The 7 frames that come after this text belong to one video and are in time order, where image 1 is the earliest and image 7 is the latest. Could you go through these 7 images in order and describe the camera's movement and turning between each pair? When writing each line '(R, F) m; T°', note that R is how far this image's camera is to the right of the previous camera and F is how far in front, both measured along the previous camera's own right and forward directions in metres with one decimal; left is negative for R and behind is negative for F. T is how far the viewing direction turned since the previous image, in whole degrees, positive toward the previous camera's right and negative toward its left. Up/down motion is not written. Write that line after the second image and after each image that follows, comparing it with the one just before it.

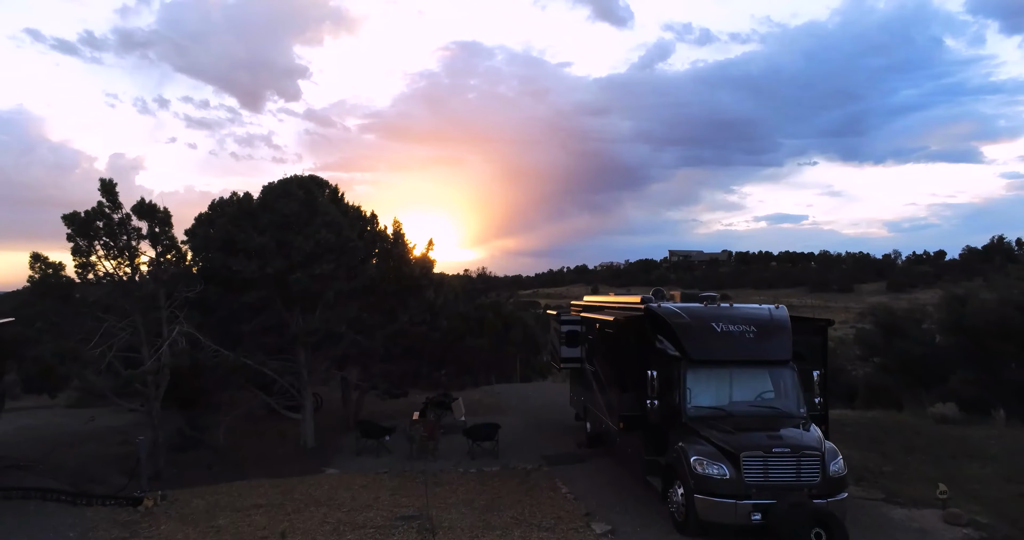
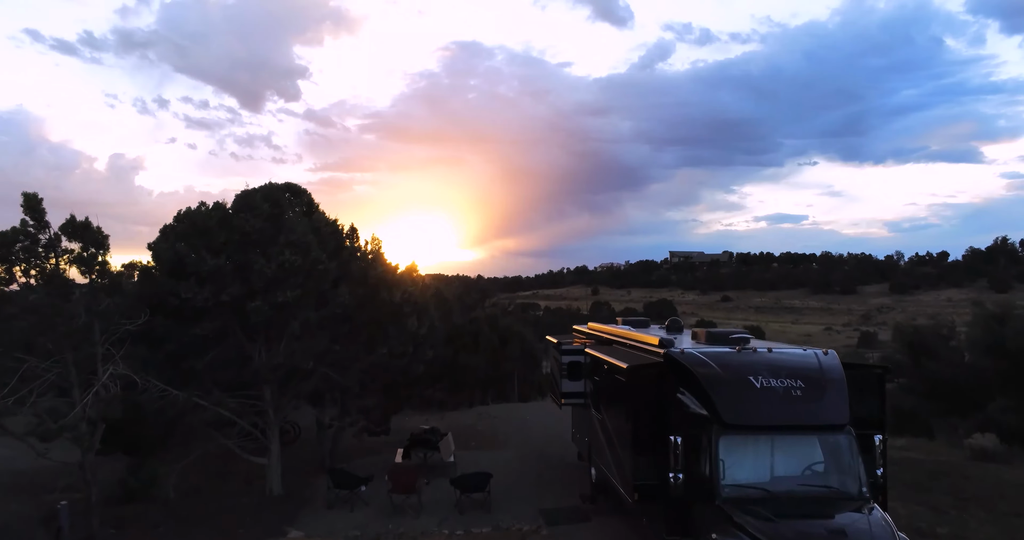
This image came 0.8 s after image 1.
(+0.1, +0.8) m; 0°
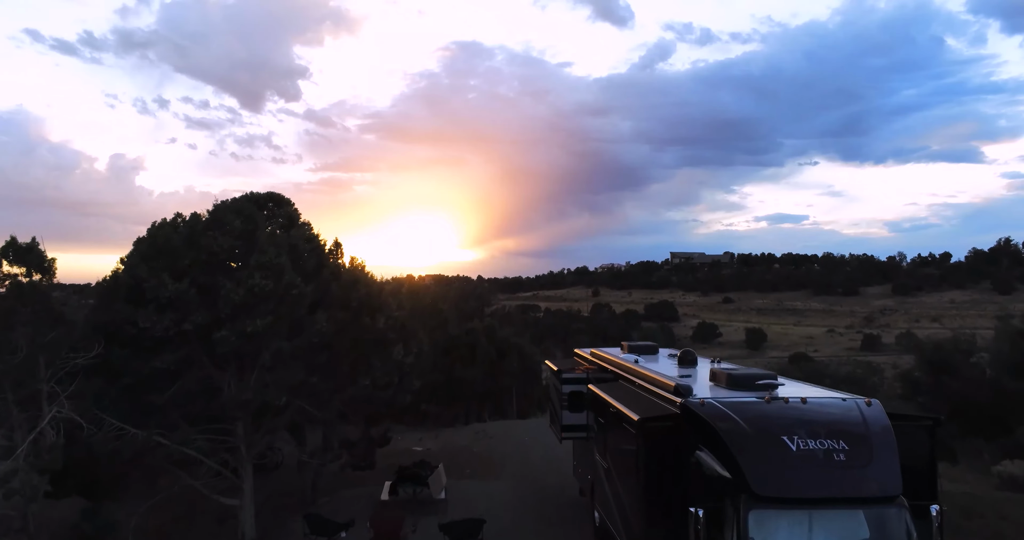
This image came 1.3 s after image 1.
(0.0, +0.5) m; 0°
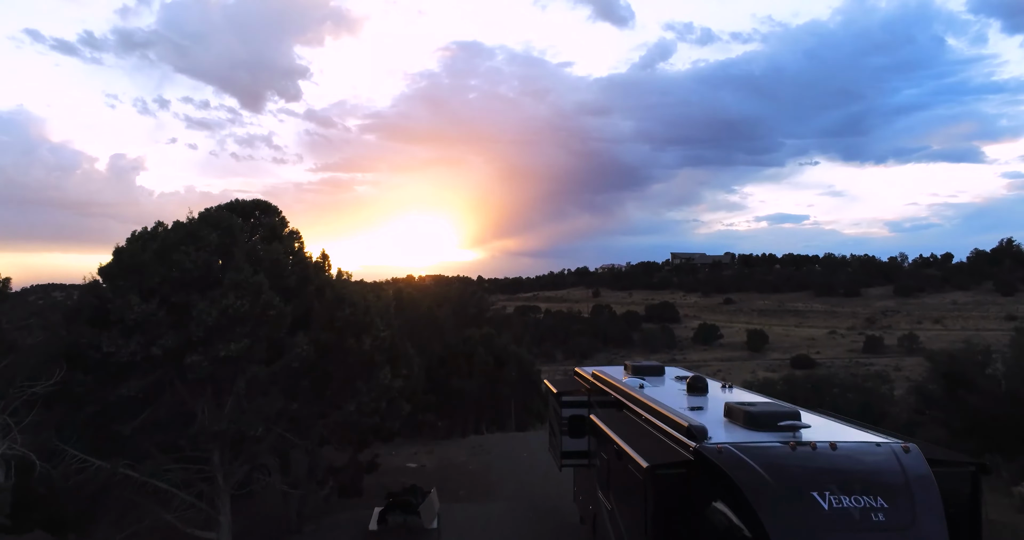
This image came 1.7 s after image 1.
(0.0, +0.3) m; 0°
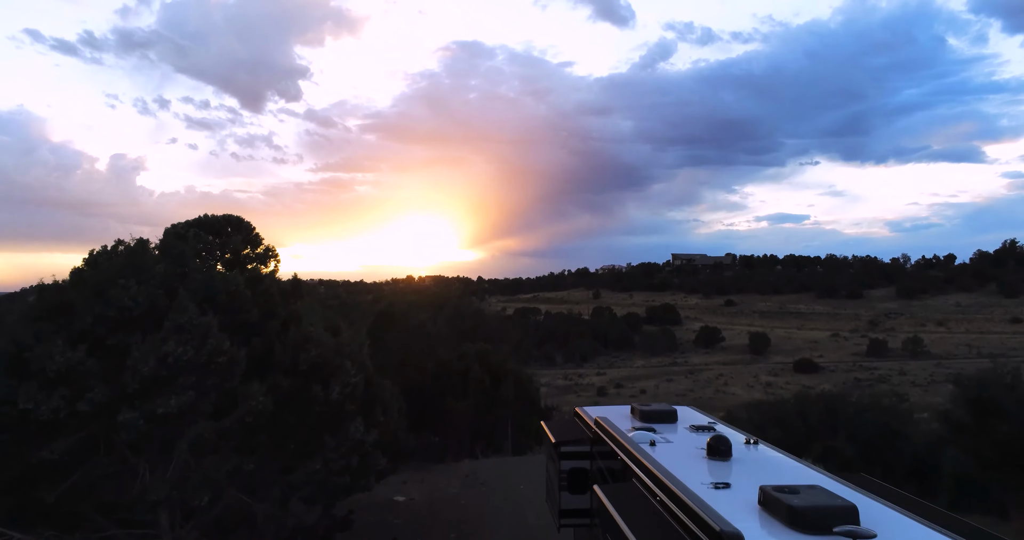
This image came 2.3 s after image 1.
(+0.1, +0.6) m; 0°
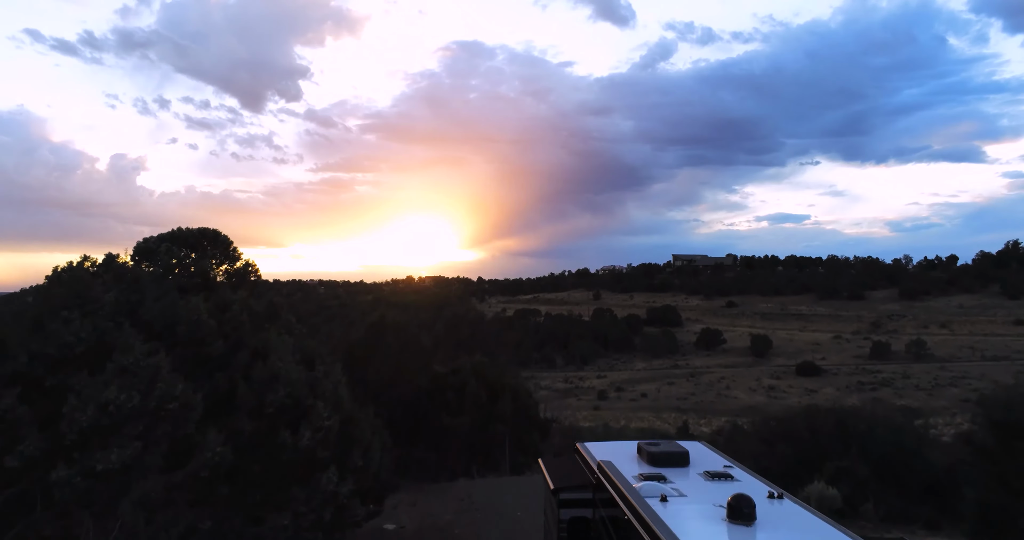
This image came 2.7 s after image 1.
(0.0, +0.4) m; 0°
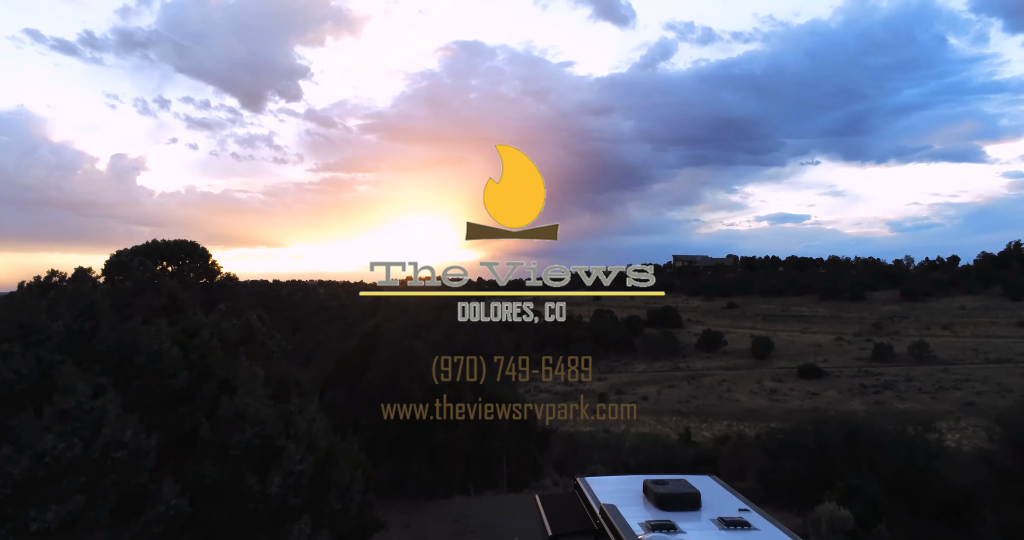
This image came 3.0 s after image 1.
(0.0, +0.3) m; 0°
